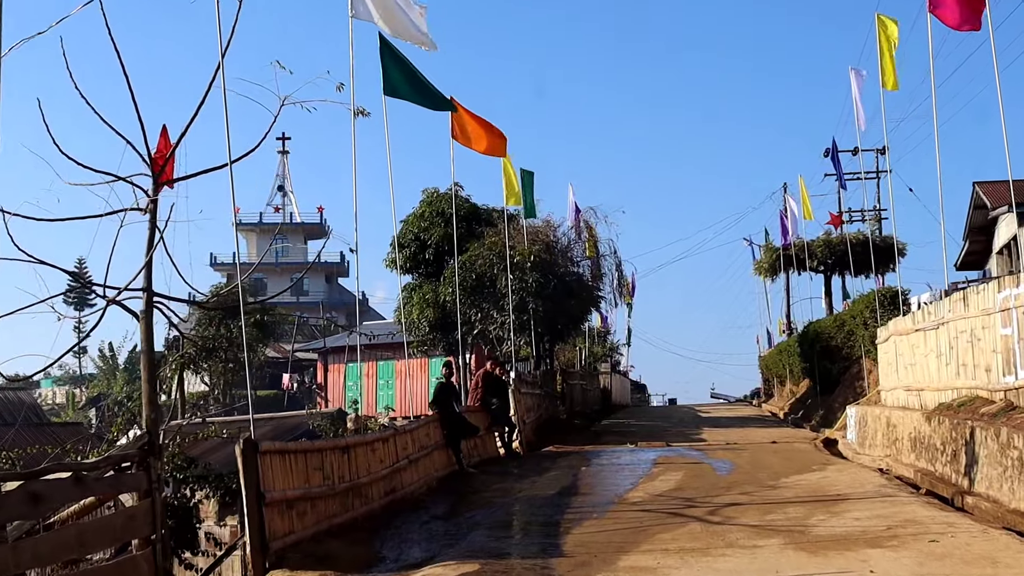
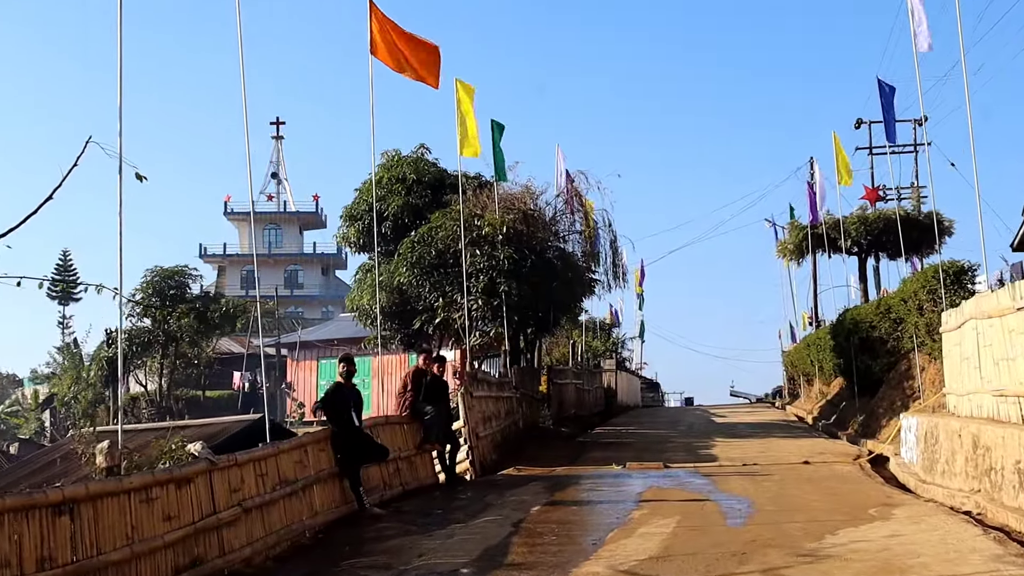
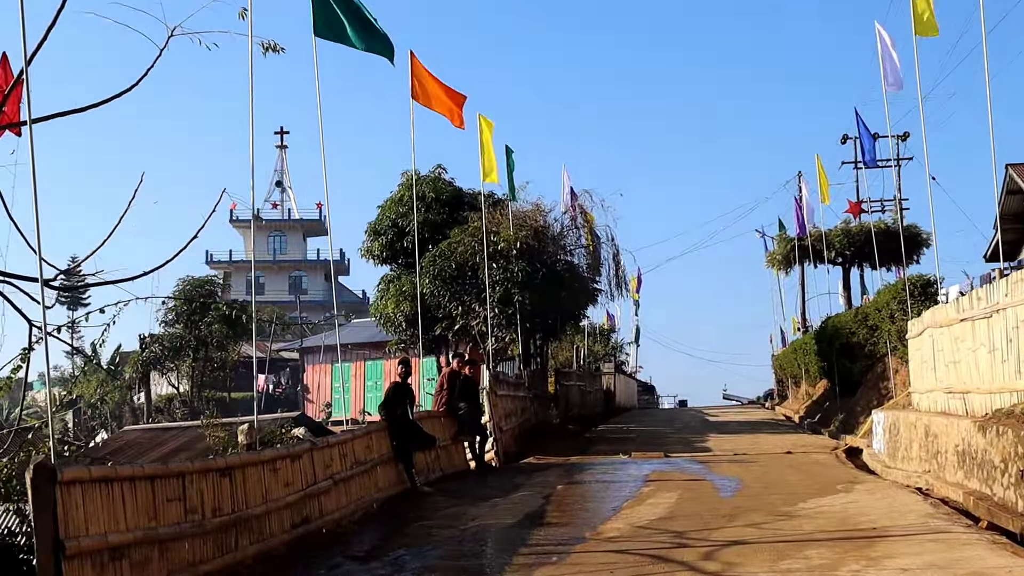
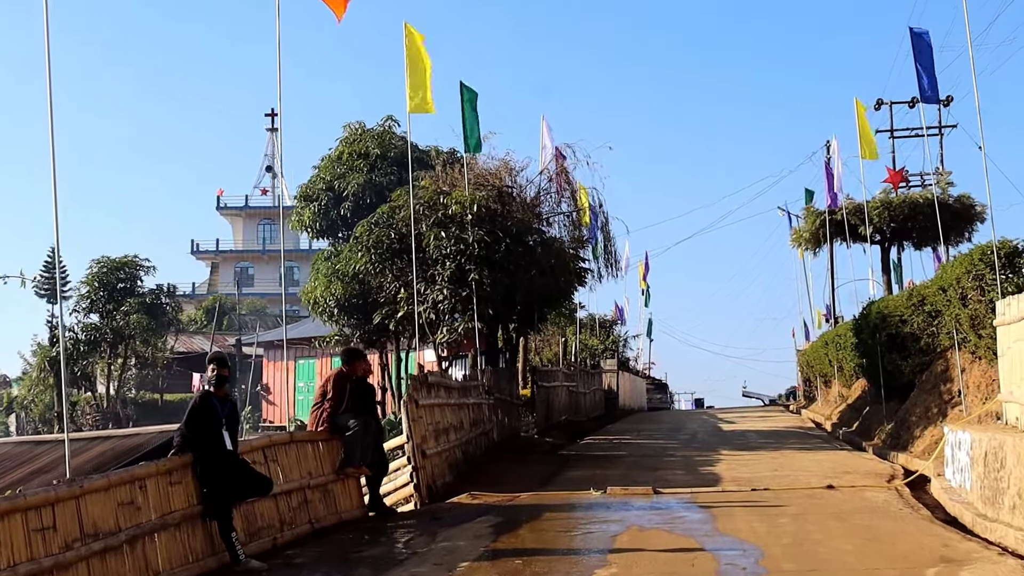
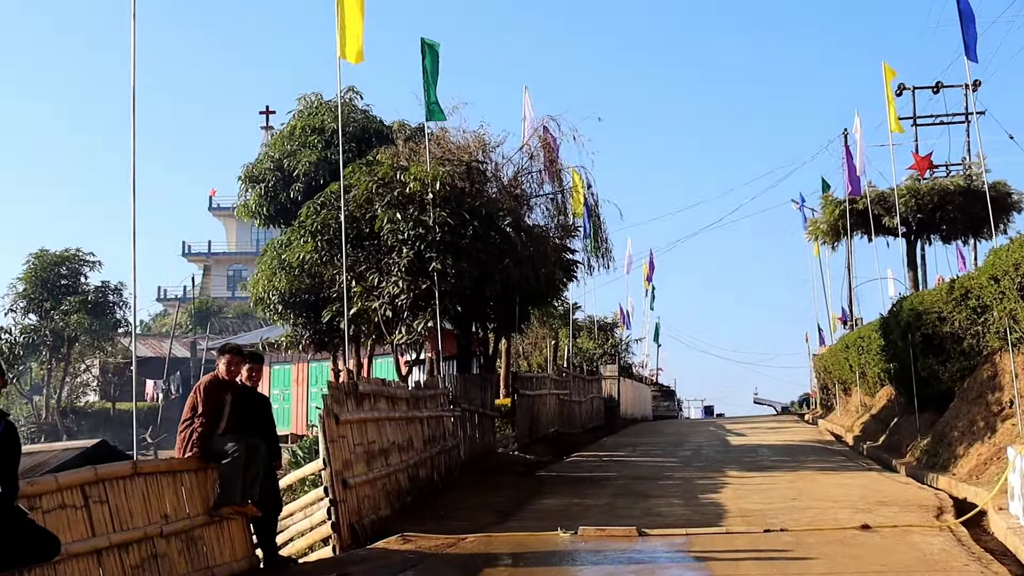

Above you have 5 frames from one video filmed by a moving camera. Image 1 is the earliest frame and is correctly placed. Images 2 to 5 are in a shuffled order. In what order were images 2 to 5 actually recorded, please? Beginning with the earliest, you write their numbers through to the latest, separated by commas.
3, 2, 4, 5
